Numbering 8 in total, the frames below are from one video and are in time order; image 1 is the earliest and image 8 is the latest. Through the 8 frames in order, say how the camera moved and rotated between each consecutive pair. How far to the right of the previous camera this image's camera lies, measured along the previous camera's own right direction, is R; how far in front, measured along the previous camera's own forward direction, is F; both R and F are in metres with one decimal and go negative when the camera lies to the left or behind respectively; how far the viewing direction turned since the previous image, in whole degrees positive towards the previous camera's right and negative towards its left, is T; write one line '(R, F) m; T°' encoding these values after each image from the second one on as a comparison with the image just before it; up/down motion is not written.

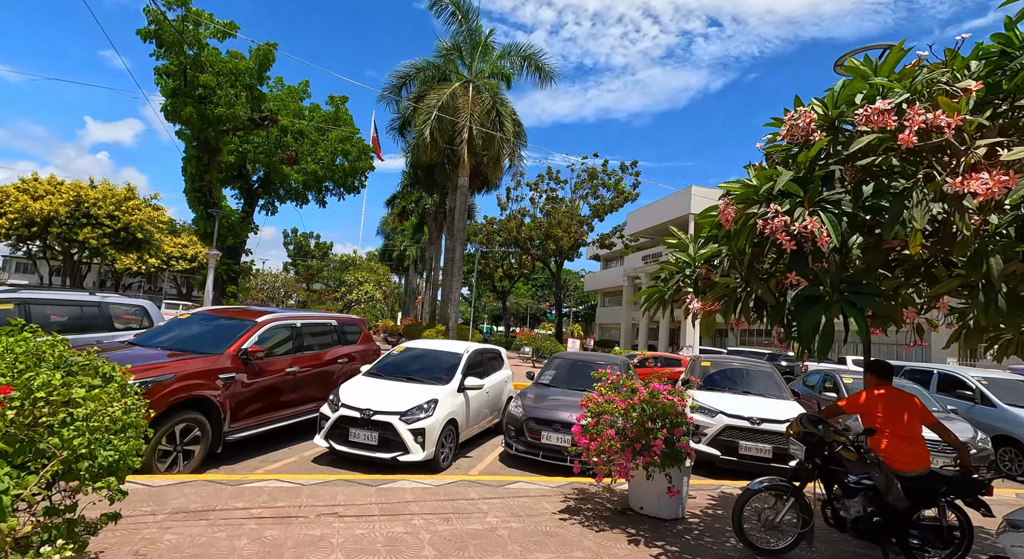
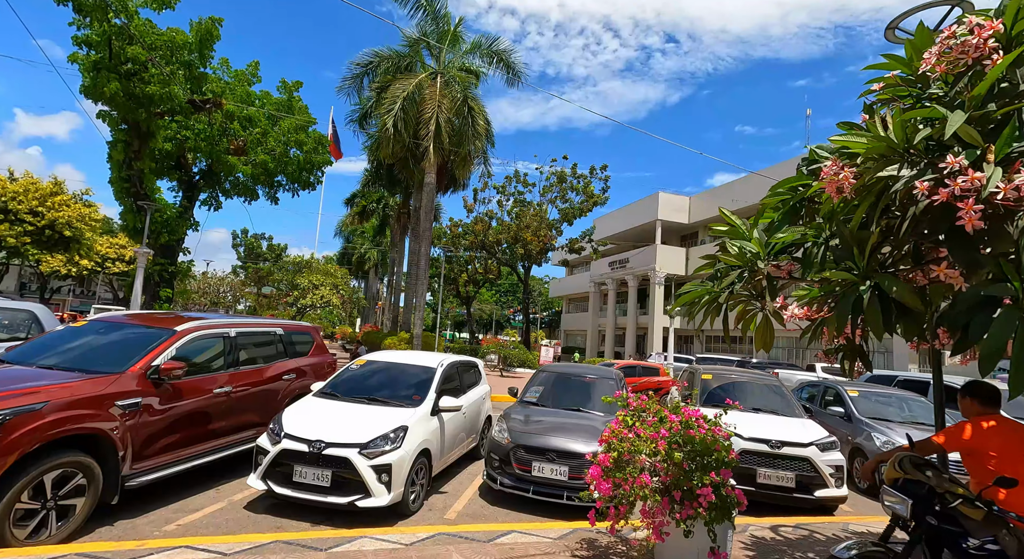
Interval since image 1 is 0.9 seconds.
(-0.2, +1.1) m; +4°
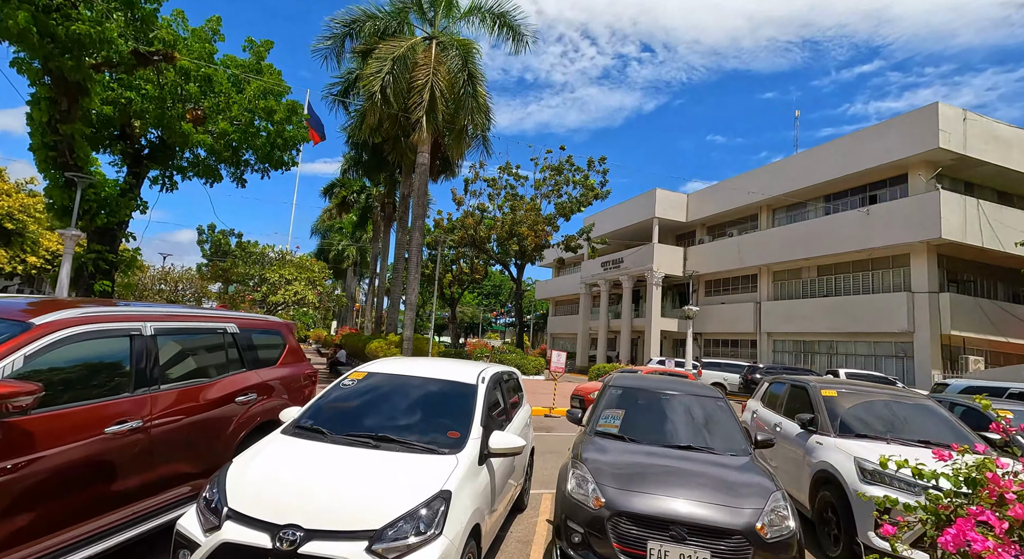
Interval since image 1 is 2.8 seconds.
(-0.8, +2.1) m; +2°
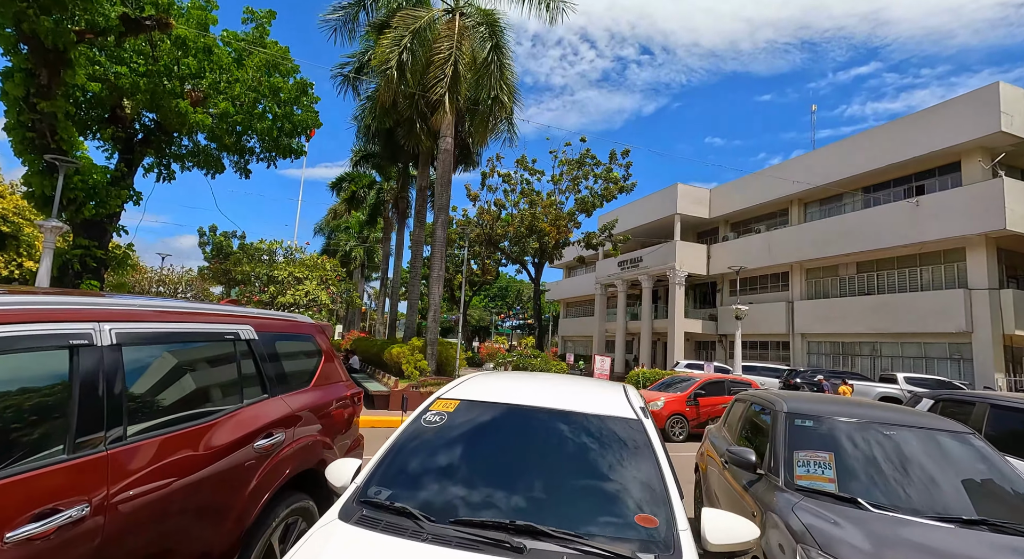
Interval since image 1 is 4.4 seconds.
(-0.8, +1.5) m; 0°
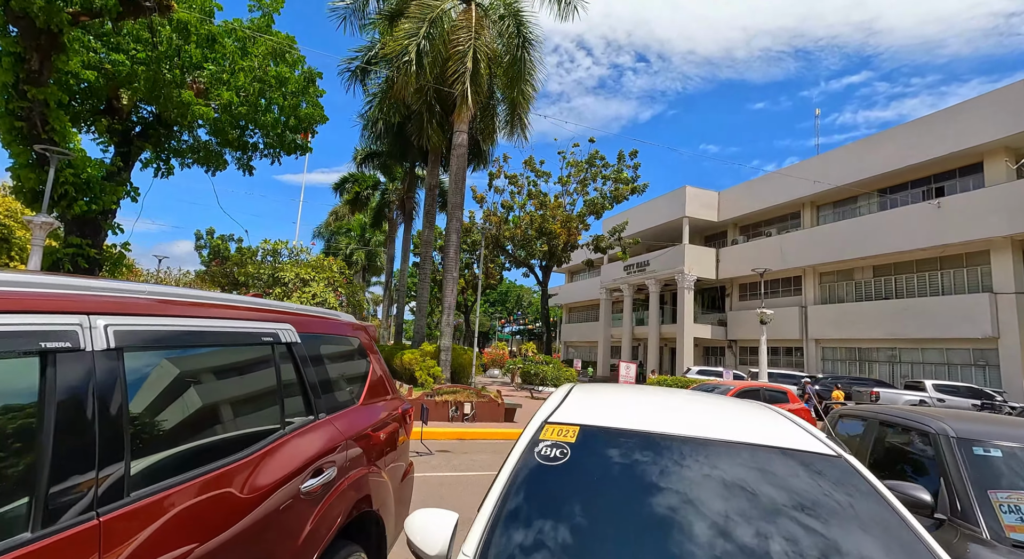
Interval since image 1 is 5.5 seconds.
(-0.5, +0.7) m; 0°
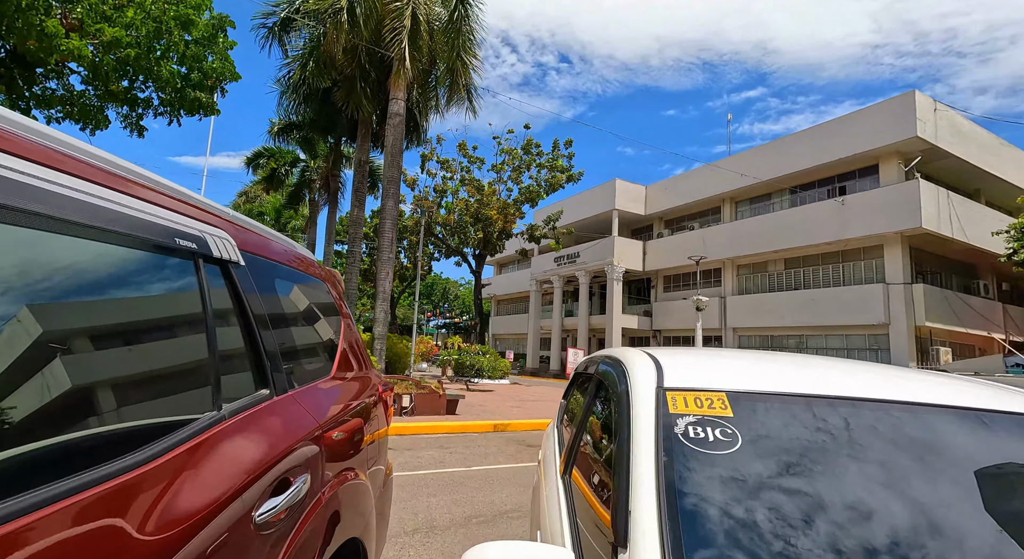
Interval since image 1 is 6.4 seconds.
(-0.4, +0.8) m; +8°
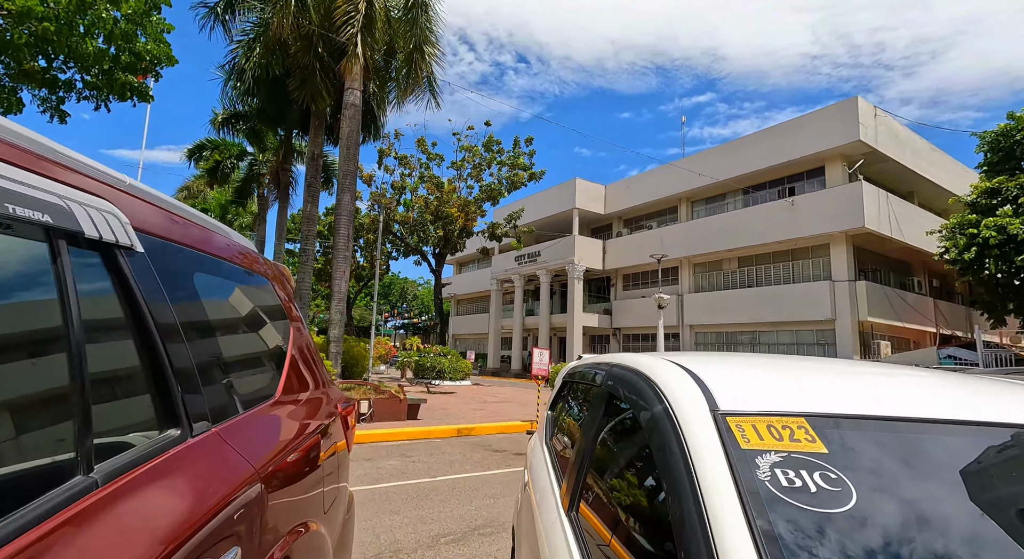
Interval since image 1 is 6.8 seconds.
(-0.1, +0.3) m; +4°
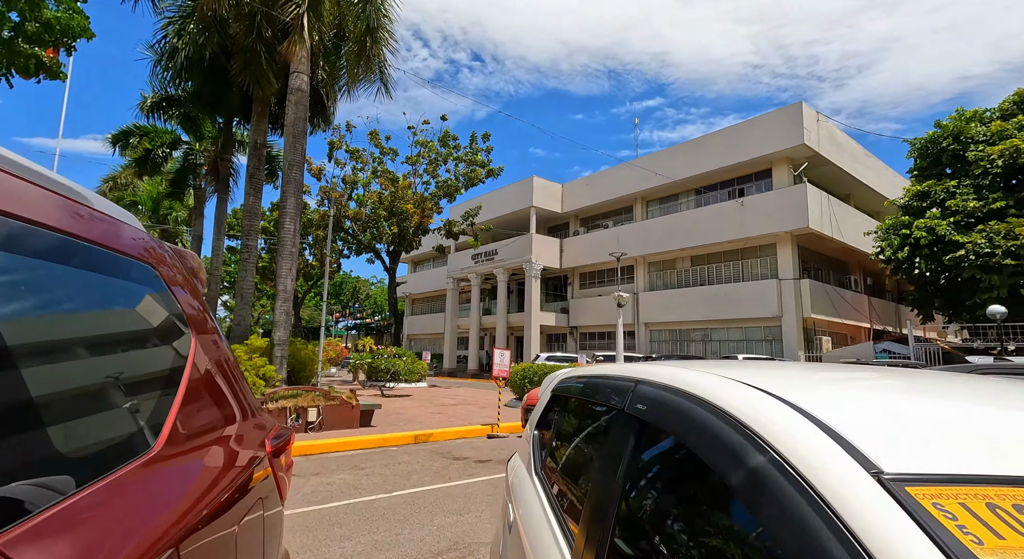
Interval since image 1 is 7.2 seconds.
(-0.1, +0.4) m; +5°
